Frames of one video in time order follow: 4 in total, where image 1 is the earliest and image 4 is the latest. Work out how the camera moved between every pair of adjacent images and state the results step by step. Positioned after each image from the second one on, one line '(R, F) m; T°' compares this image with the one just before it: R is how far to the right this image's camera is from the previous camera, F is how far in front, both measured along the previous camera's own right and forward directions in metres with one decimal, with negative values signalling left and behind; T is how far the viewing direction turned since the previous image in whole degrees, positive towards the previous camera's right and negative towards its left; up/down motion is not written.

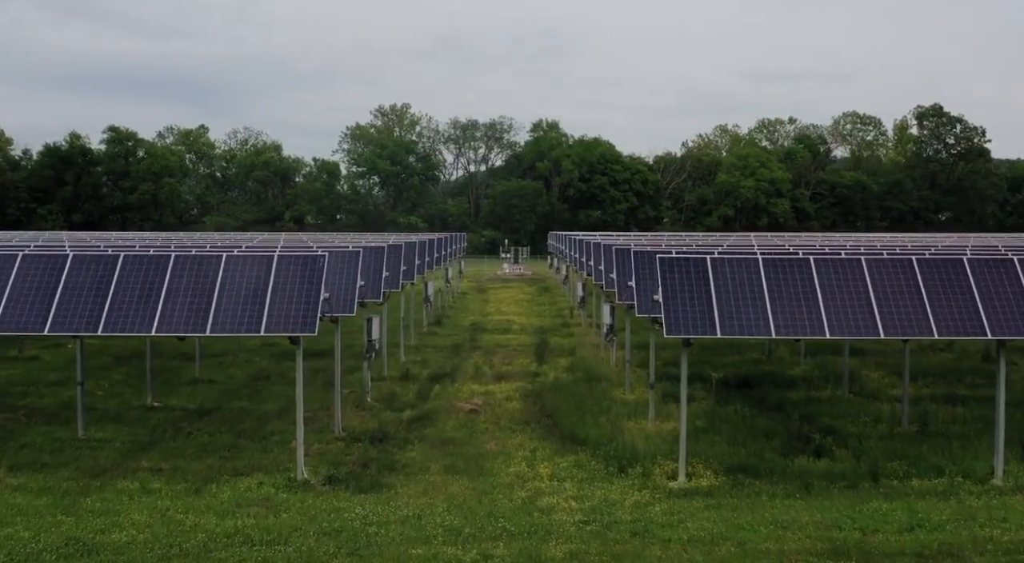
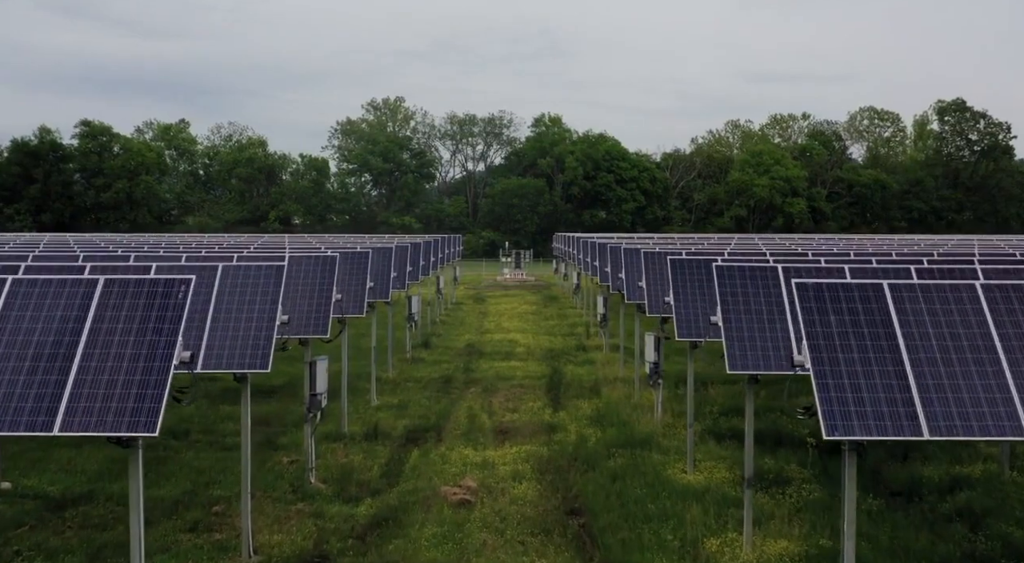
(-0.1, +5.6) m; 0°
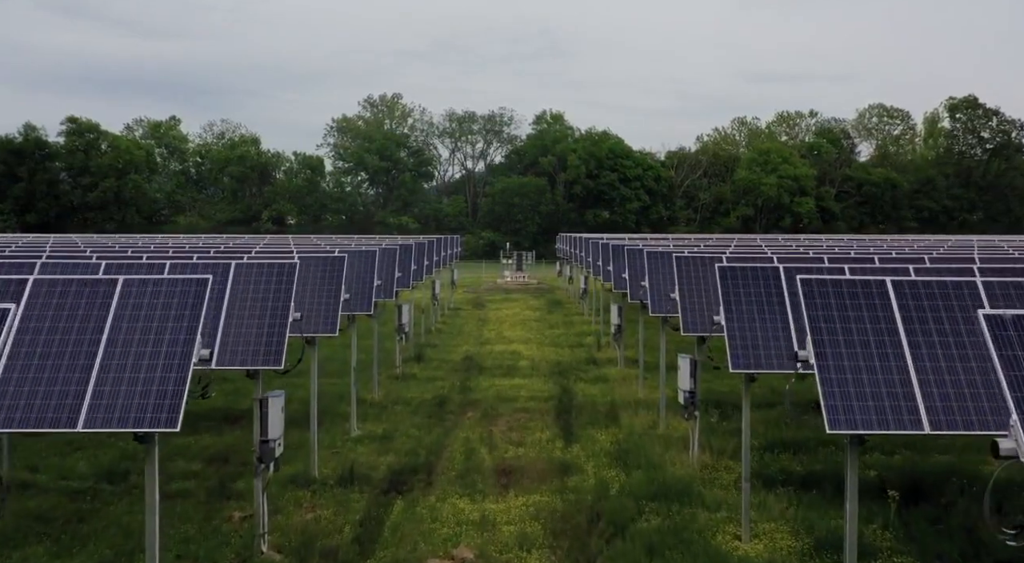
(-0.1, +2.6) m; 0°
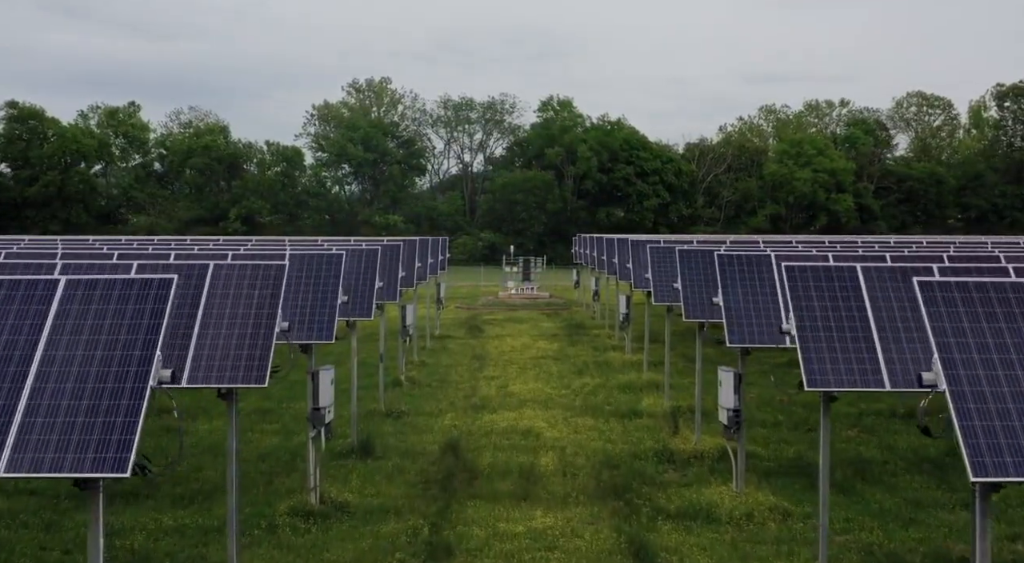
(-0.2, +9.8) m; 0°
